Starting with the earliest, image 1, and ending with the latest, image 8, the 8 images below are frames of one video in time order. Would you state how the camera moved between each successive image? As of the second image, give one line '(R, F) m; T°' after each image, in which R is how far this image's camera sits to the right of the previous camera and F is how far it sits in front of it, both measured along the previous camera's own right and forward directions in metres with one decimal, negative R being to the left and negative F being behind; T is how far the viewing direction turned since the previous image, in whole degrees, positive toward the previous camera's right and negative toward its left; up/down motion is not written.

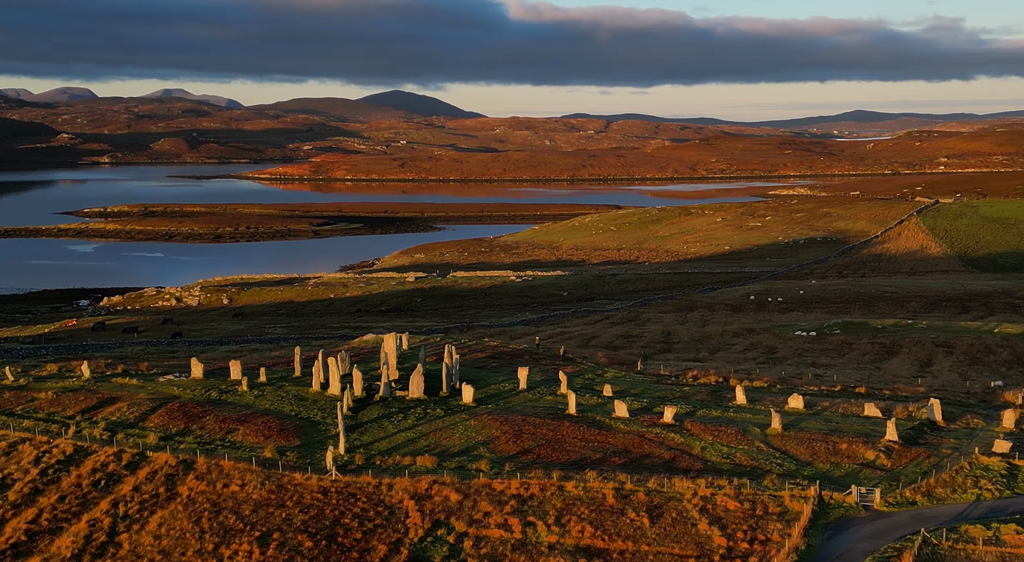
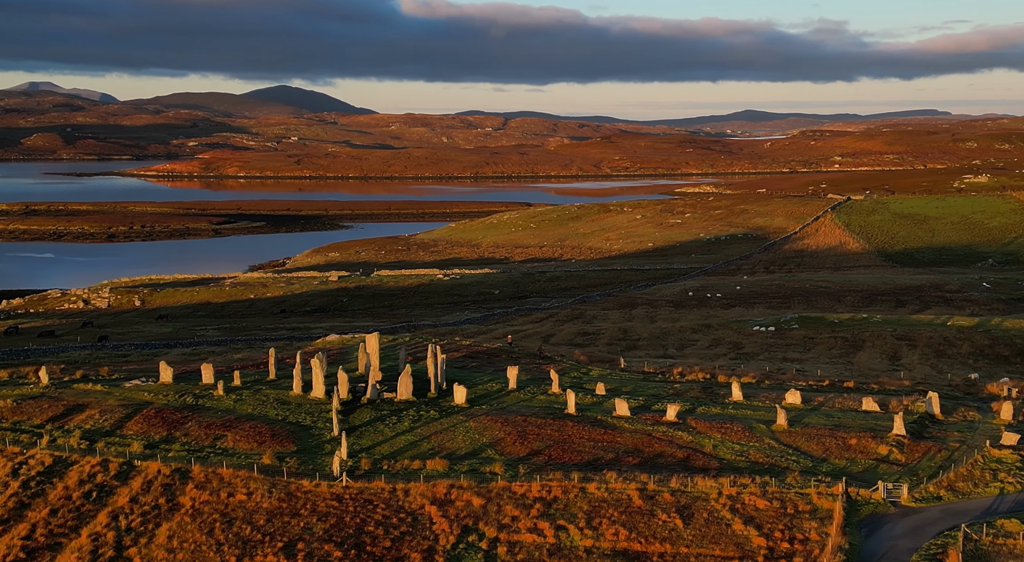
(-1.3, +0.6) m; +3°
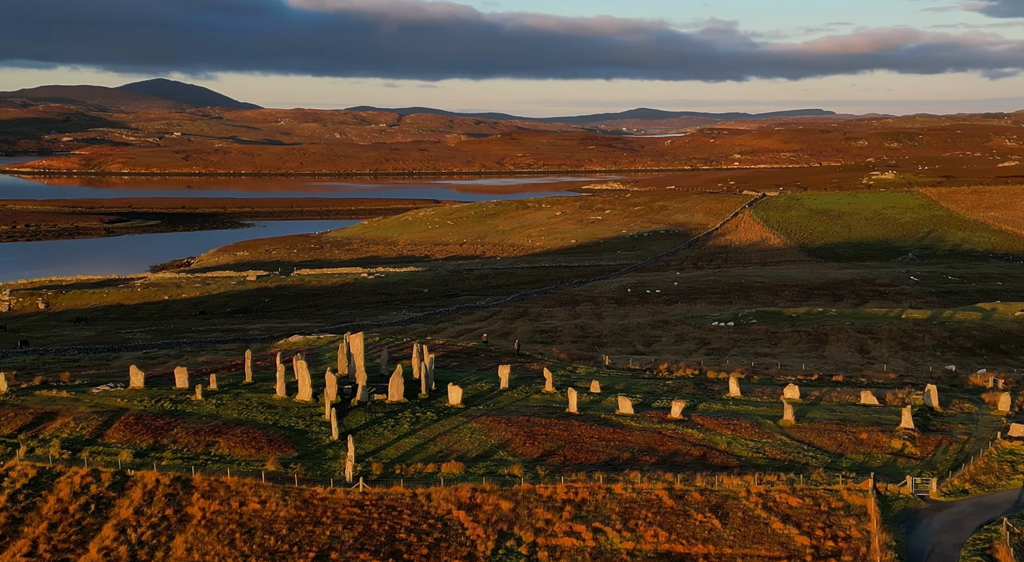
(-1.3, +0.5) m; +3°
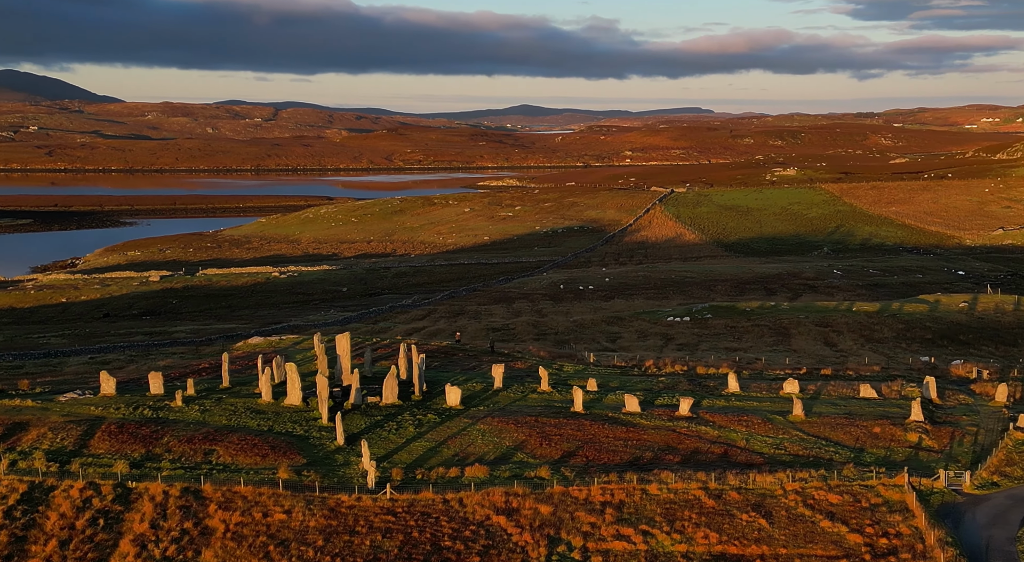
(-1.6, +0.5) m; +4°
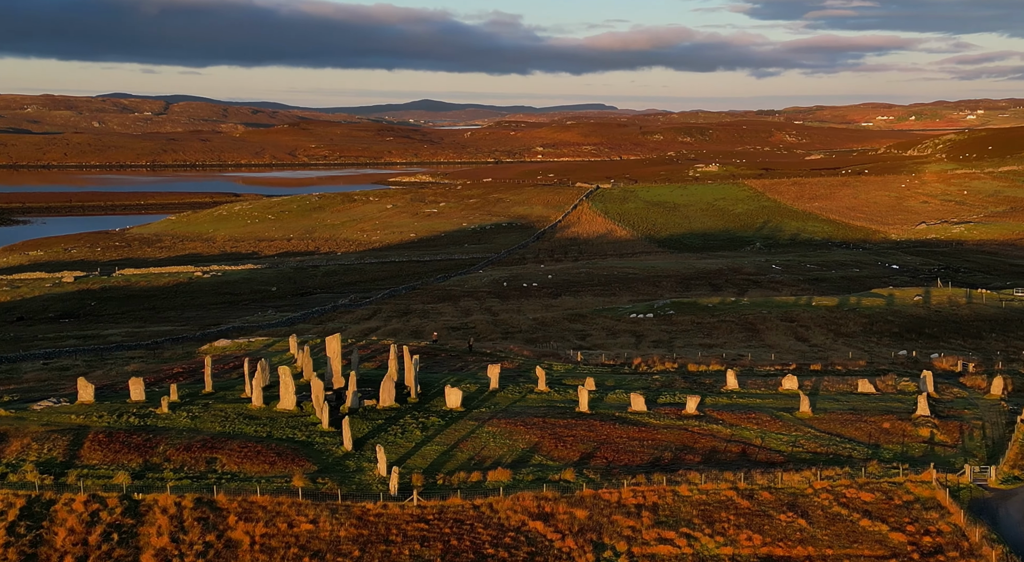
(-1.3, +0.3) m; +3°
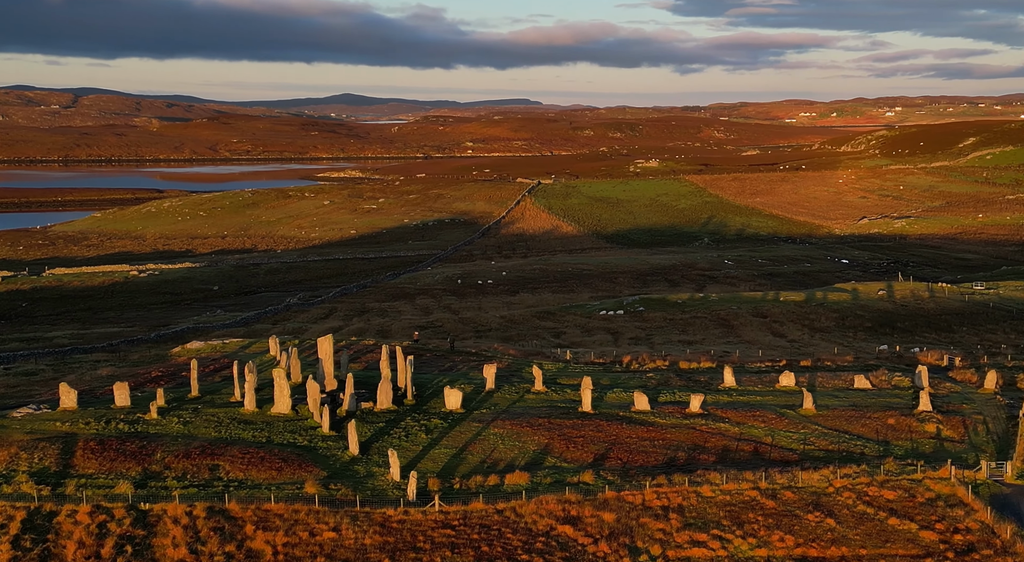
(-1.0, +0.2) m; +2°
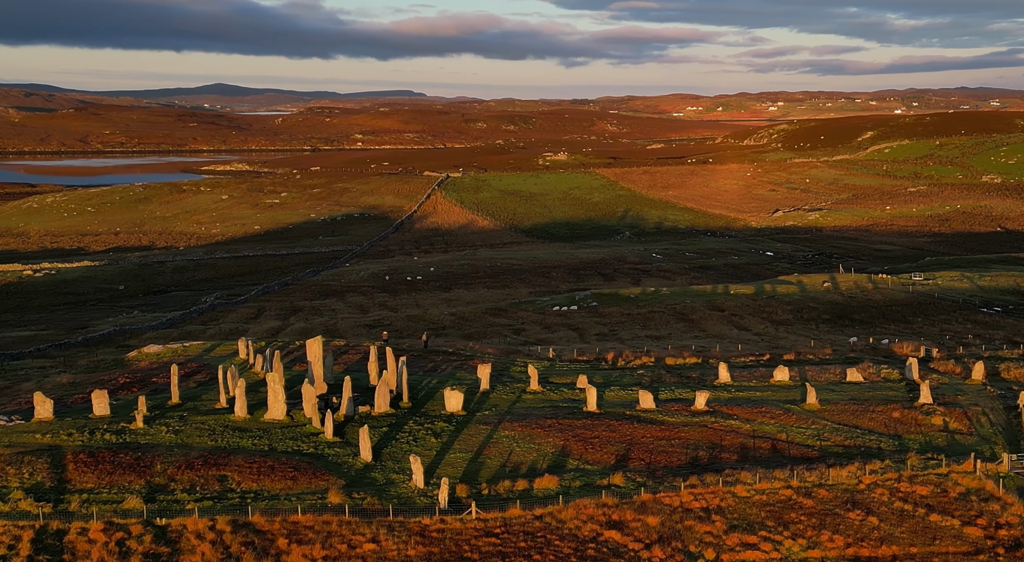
(-1.6, +0.3) m; +4°
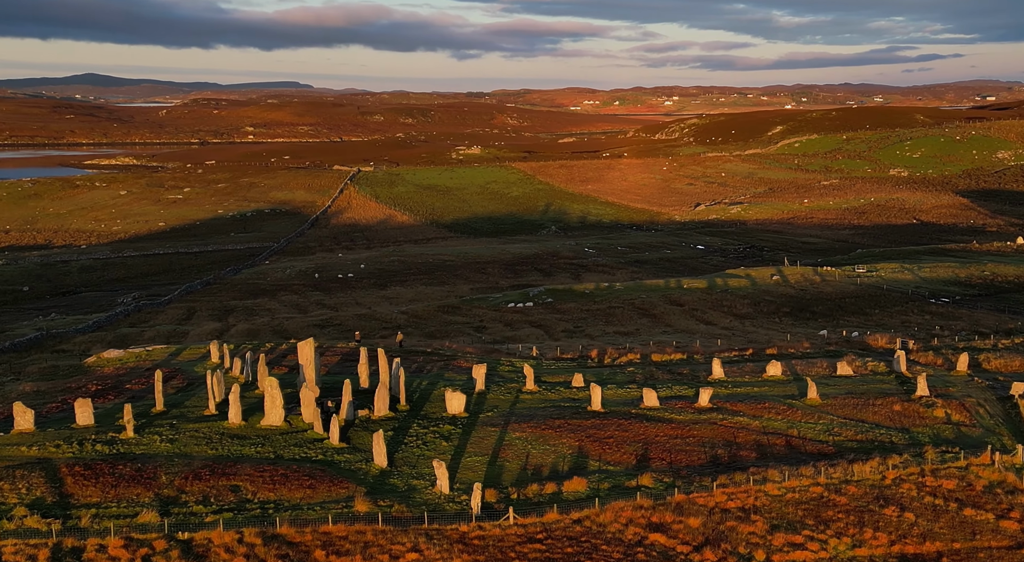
(-1.6, +0.1) m; +4°
